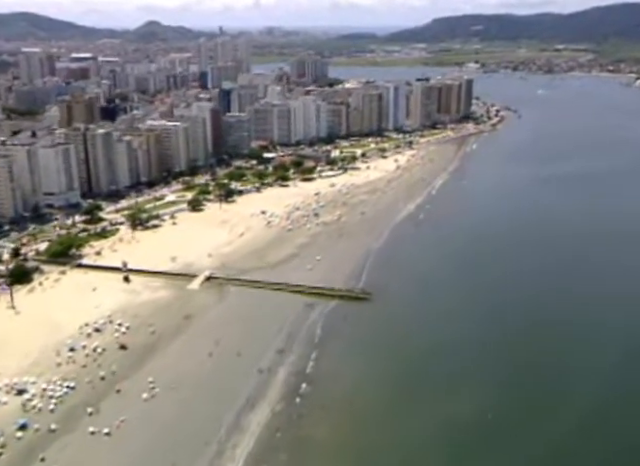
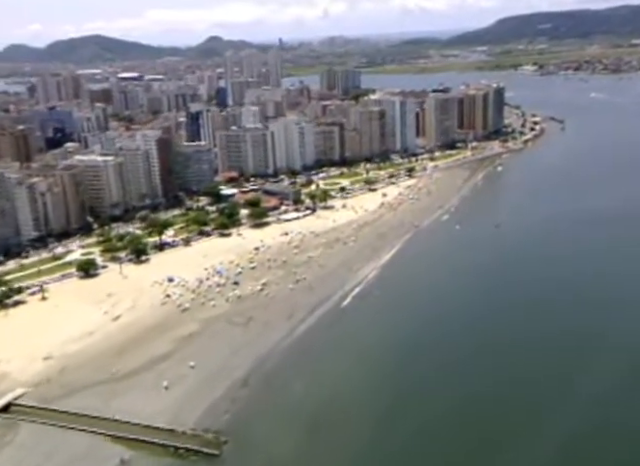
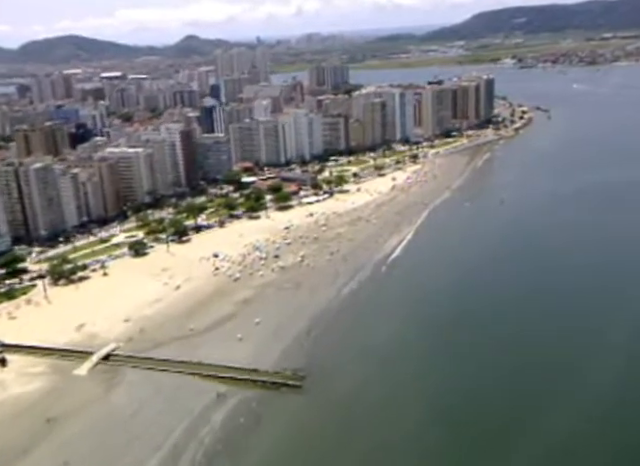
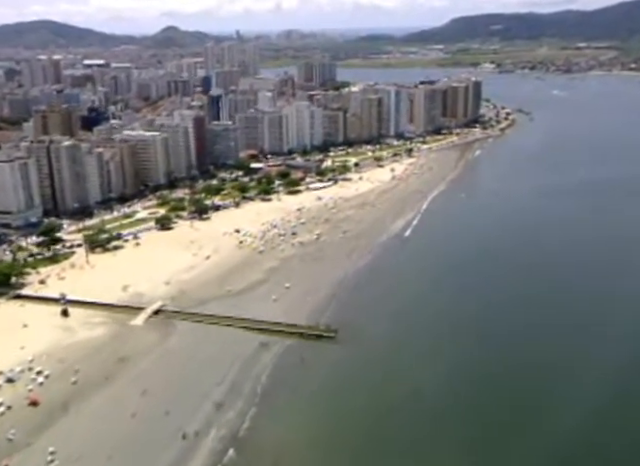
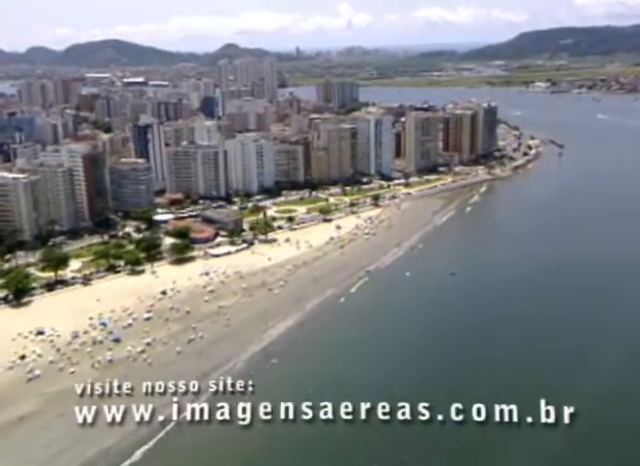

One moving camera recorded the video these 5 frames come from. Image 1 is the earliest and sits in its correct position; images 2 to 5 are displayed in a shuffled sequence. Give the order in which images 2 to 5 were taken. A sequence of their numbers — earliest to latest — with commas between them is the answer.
4, 3, 2, 5
